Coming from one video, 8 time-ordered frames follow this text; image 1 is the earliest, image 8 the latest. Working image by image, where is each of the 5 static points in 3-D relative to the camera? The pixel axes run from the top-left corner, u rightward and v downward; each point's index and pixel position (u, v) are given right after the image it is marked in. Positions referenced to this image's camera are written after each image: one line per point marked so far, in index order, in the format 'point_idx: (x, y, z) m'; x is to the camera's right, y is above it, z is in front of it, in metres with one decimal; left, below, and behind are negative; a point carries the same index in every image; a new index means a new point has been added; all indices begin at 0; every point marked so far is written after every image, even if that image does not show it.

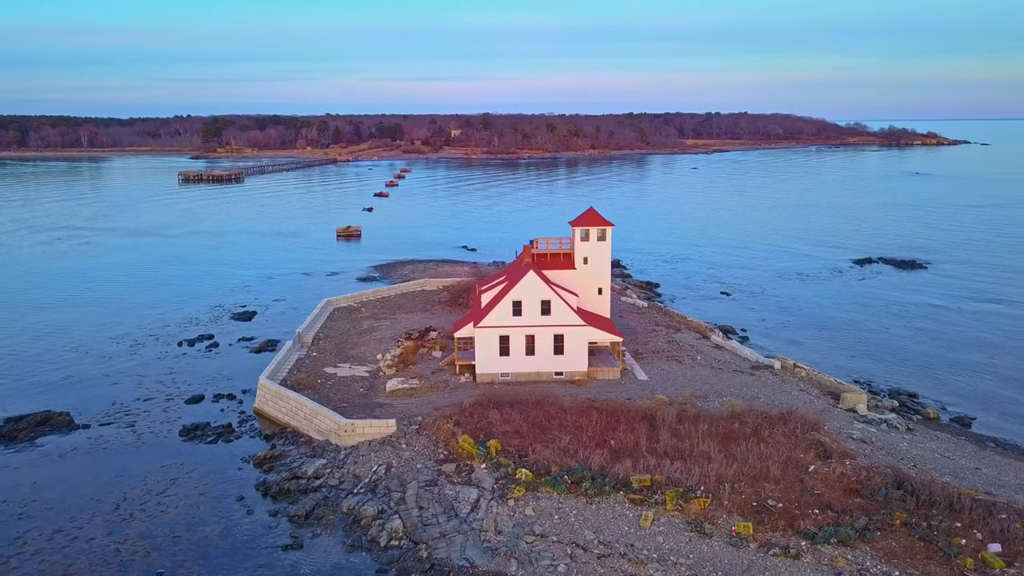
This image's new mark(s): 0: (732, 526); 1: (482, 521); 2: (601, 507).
0: (+4.6, -5.0, +18.0) m
1: (-0.6, -5.2, +19.1) m
2: (+2.0, -4.9, +19.0) m
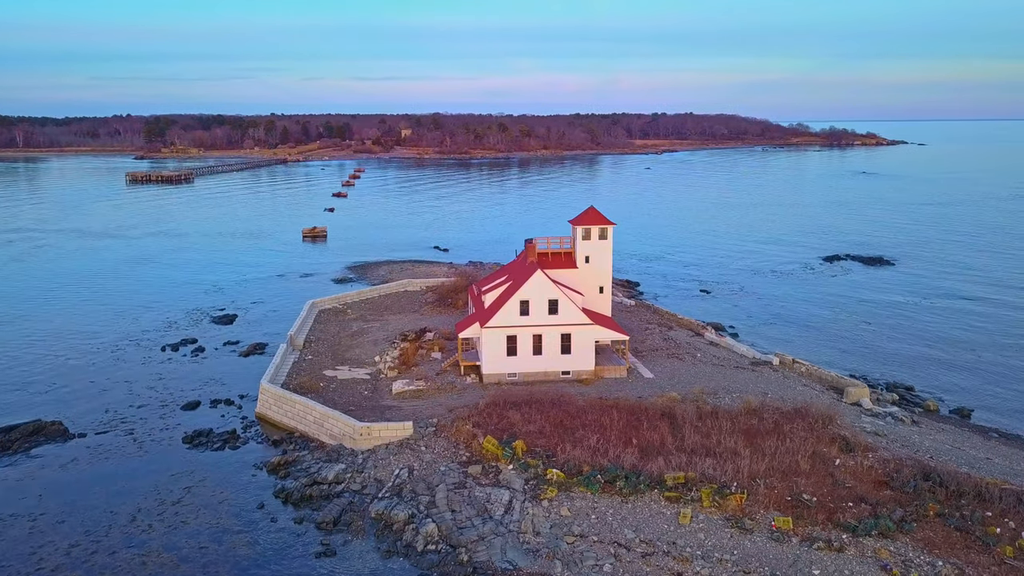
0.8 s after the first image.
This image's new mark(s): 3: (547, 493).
0: (+5.5, -4.9, +18.1) m
1: (+0.2, -5.2, +18.9) m
2: (+2.8, -4.8, +19.0) m
3: (+0.8, -4.7, +19.6) m
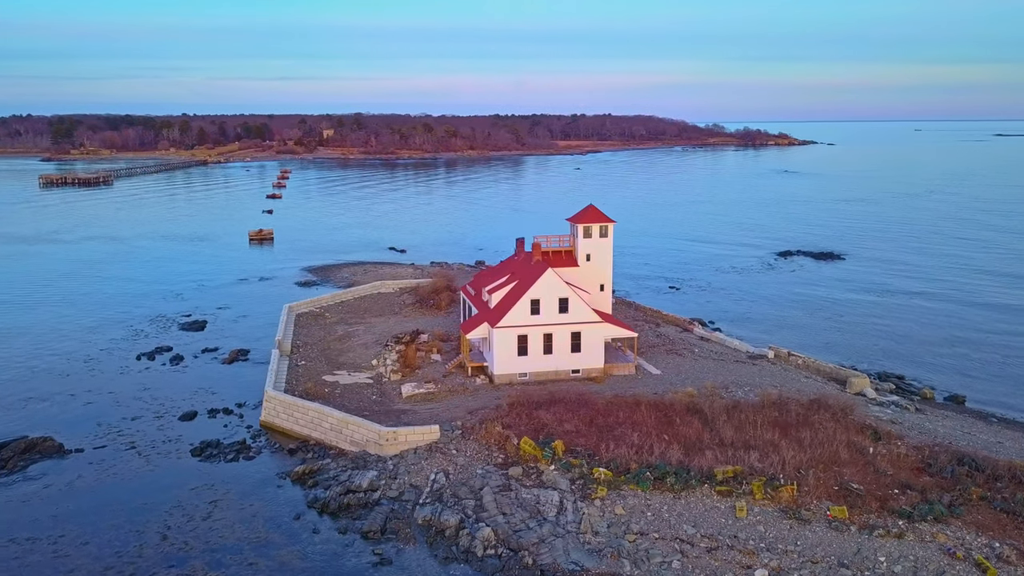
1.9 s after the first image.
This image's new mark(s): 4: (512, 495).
0: (+6.7, -4.8, +18.4) m
1: (+1.4, -5.1, +18.7) m
2: (+4.0, -4.7, +19.1) m
3: (+1.9, -4.6, +19.5) m
4: (0.0, -4.8, +19.9) m
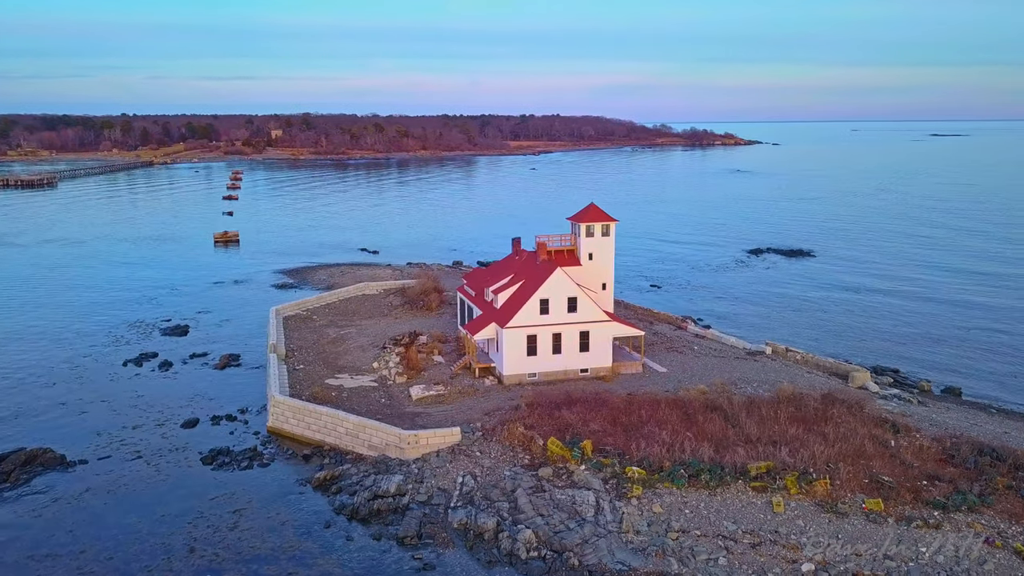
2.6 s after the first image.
0: (+7.6, -4.7, +18.6) m
1: (+2.3, -5.1, +18.6) m
2: (+4.8, -4.7, +19.2) m
3: (+2.7, -4.6, +19.4) m
4: (+0.8, -4.8, +19.8) m
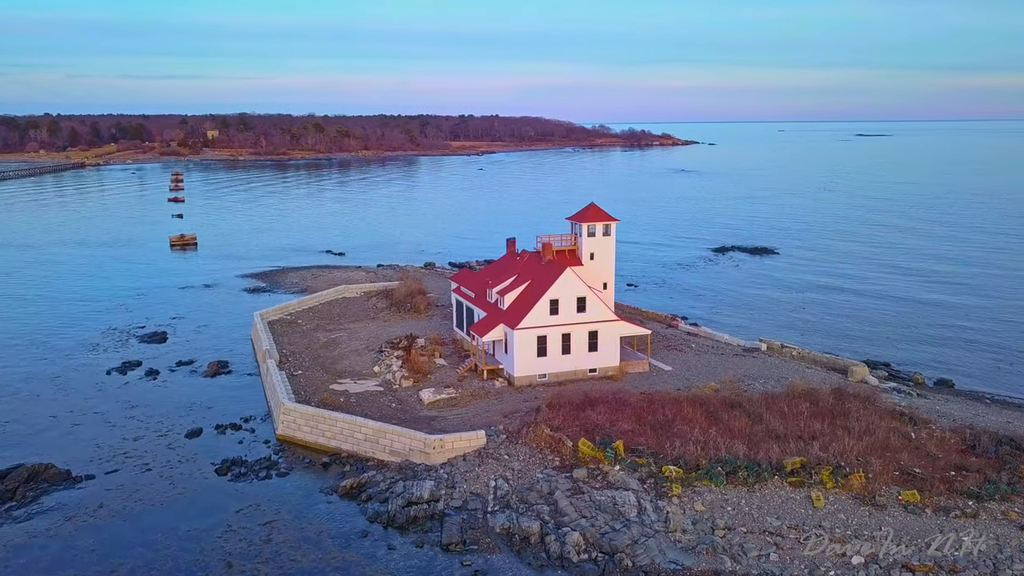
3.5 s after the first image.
0: (+8.6, -4.6, +19.0) m
1: (+3.2, -5.1, +18.6) m
2: (+5.7, -4.6, +19.3) m
3: (+3.7, -4.6, +19.5) m
4: (+1.7, -4.8, +19.7) m
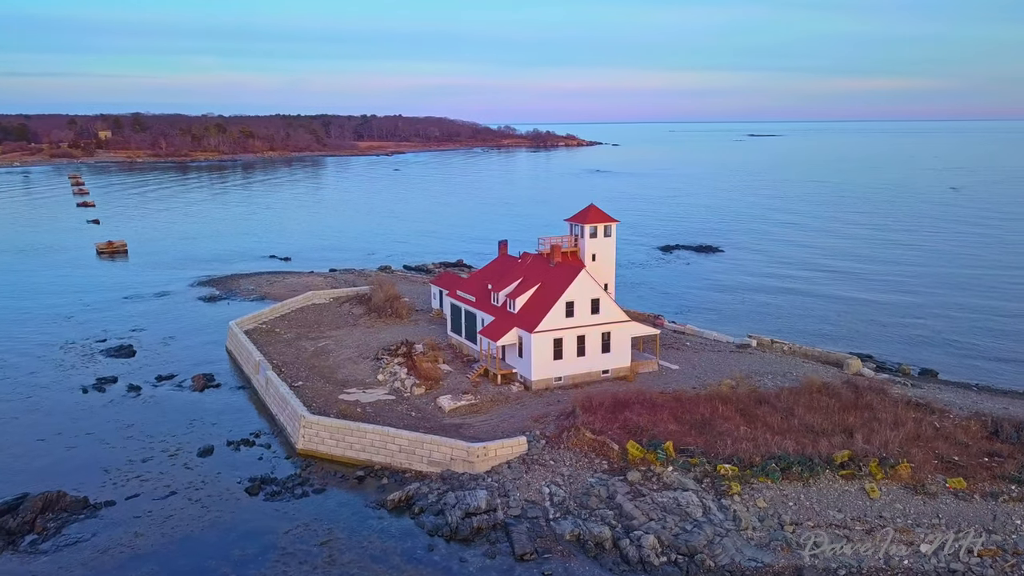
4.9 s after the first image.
0: (+10.0, -4.5, +19.8) m
1: (+4.8, -5.1, +18.8) m
2: (+7.2, -4.6, +19.8) m
3: (+5.1, -4.6, +19.7) m
4: (+3.1, -4.9, +19.7) m
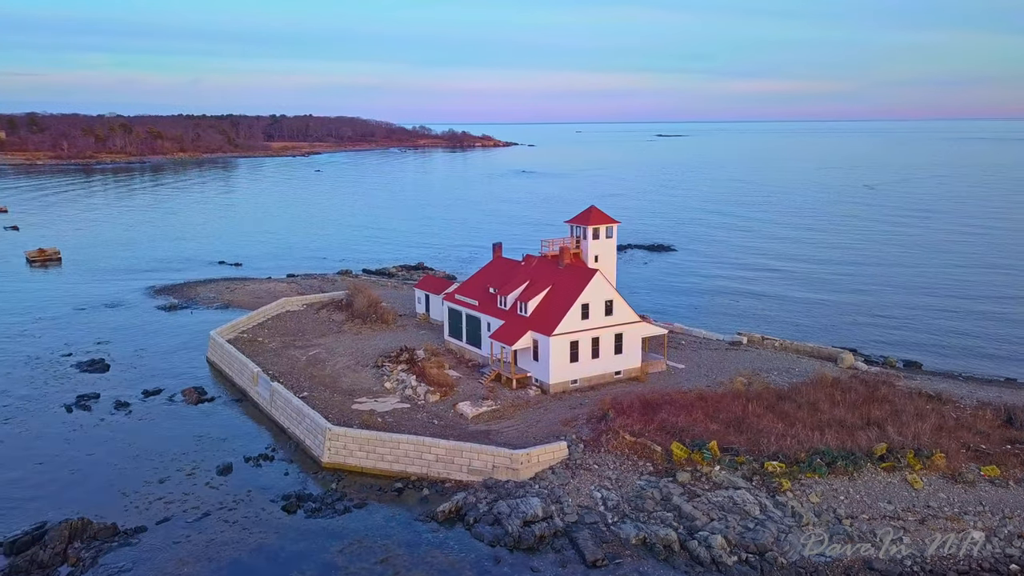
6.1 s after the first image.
0: (+11.3, -4.4, +20.6) m
1: (+6.2, -5.1, +19.1) m
2: (+8.4, -4.5, +20.3) m
3: (+6.4, -4.6, +20.0) m
4: (+4.4, -4.9, +19.8) m
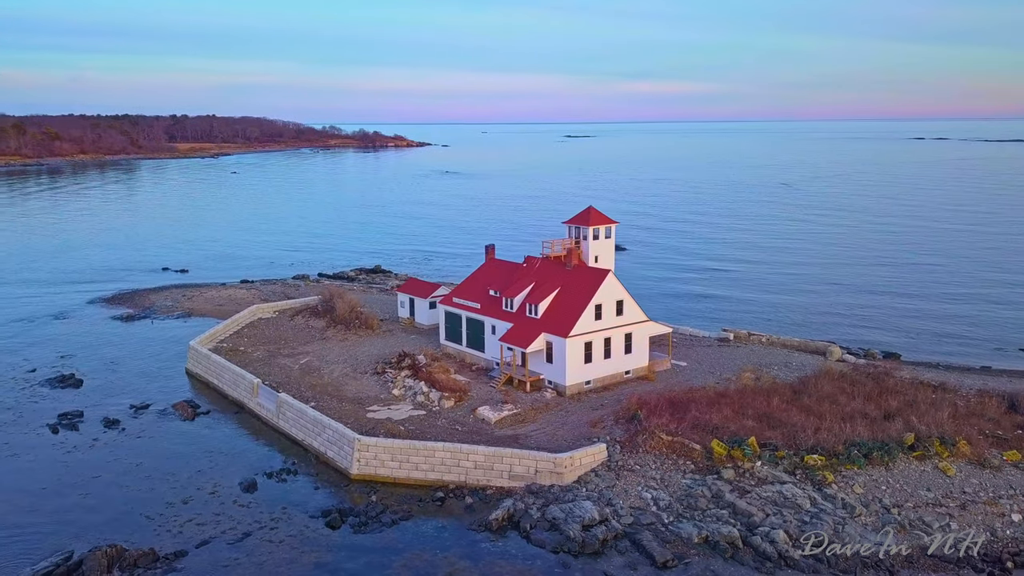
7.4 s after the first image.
0: (+12.4, -4.2, +21.6) m
1: (+7.5, -5.0, +19.5) m
2: (+9.6, -4.4, +21.0) m
3: (+7.6, -4.5, +20.5) m
4: (+5.7, -4.9, +20.0) m
